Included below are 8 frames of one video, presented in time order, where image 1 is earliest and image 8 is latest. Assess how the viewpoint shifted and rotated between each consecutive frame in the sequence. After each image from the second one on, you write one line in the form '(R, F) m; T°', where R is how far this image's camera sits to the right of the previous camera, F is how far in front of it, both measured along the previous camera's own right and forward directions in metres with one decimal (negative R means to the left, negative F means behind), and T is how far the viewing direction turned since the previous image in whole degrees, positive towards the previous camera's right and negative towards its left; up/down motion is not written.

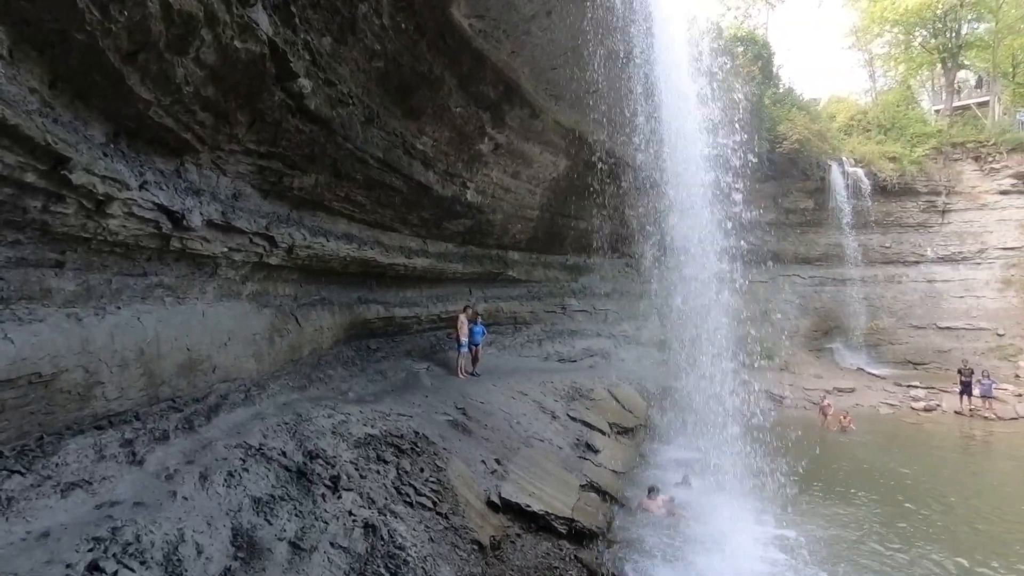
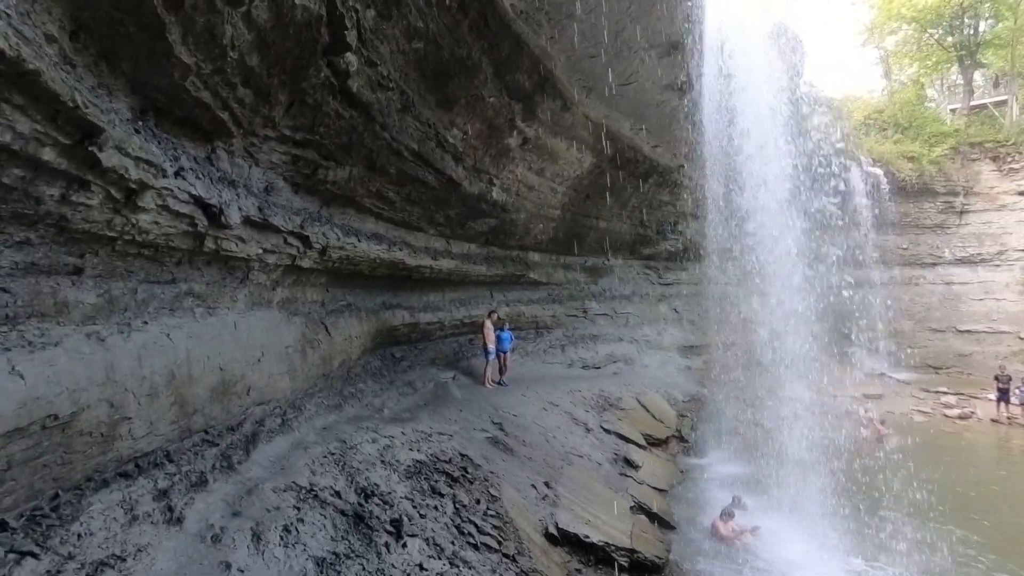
(-0.5, +0.5) m; +1°
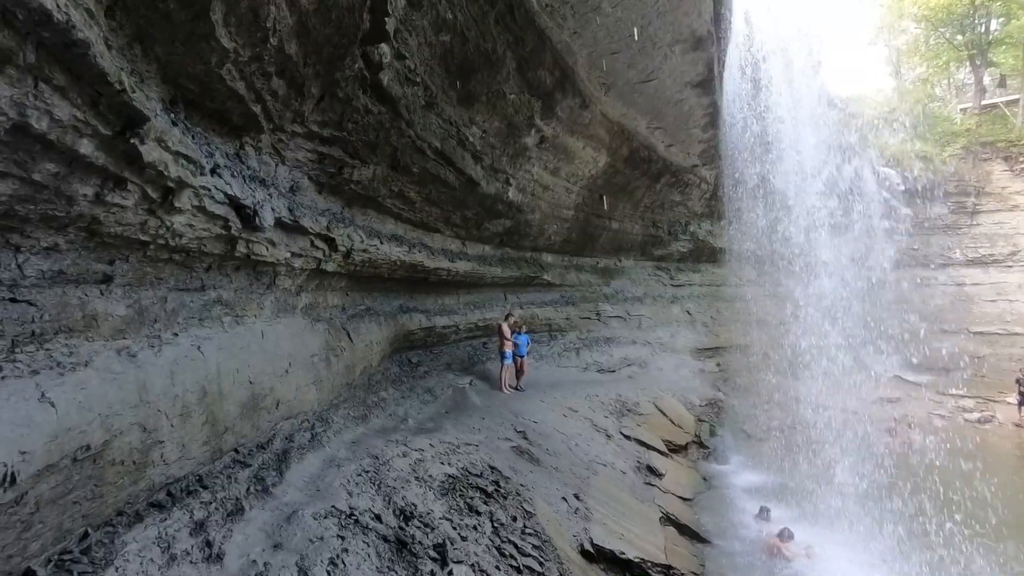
(-0.3, +0.2) m; 0°
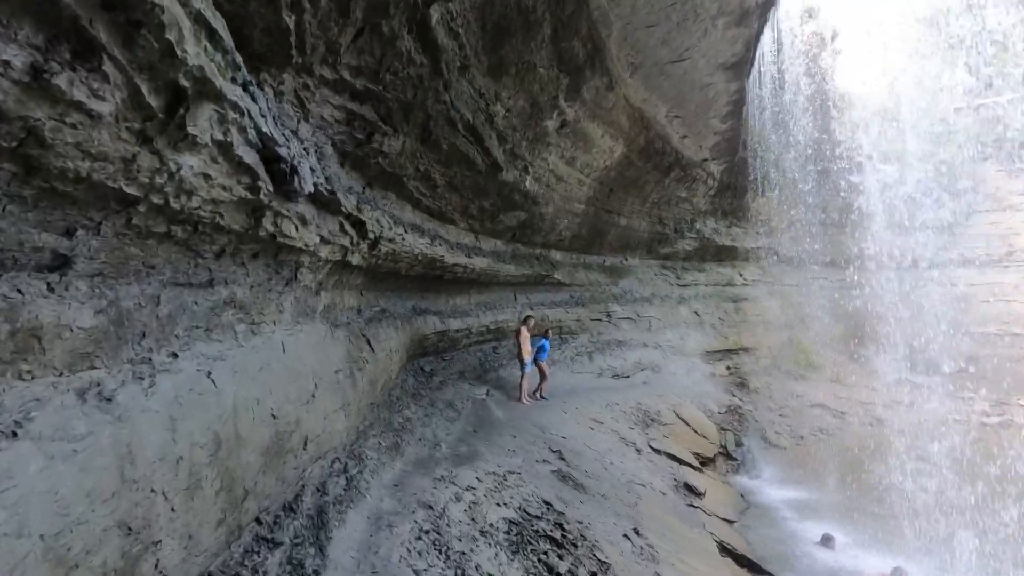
(-0.5, +0.7) m; +3°
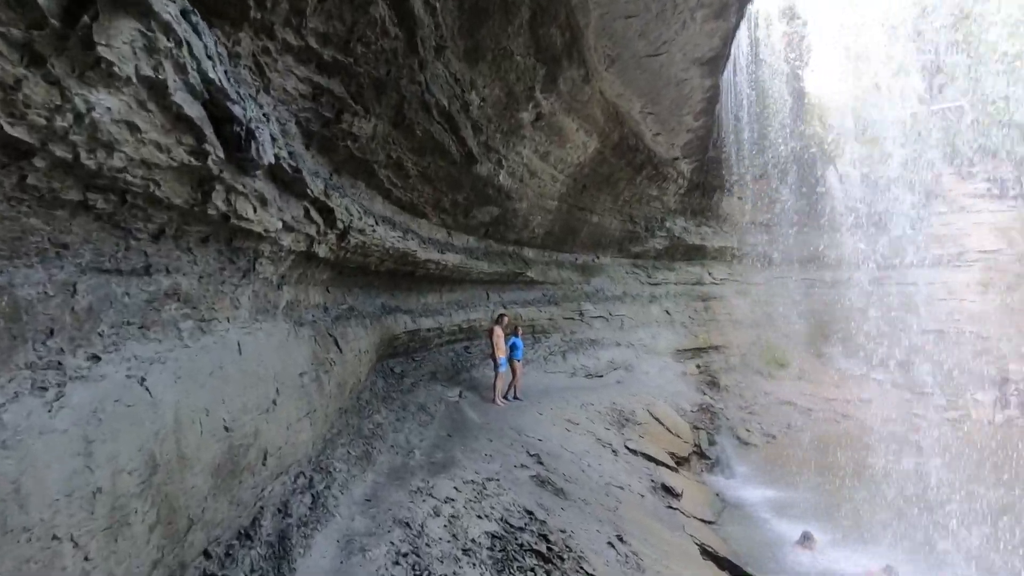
(-0.1, +0.2) m; +3°
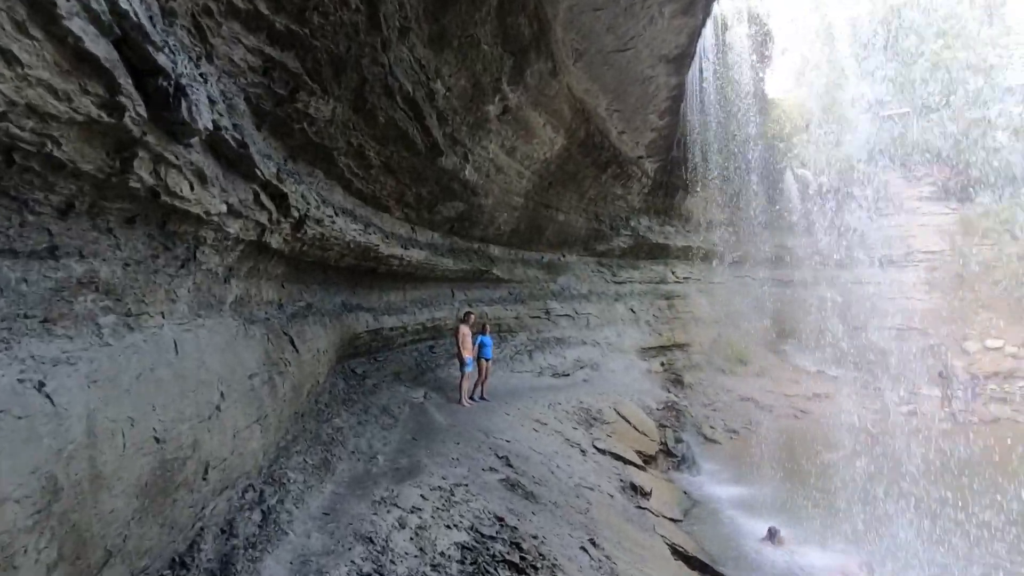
(0.0, +0.2) m; +4°
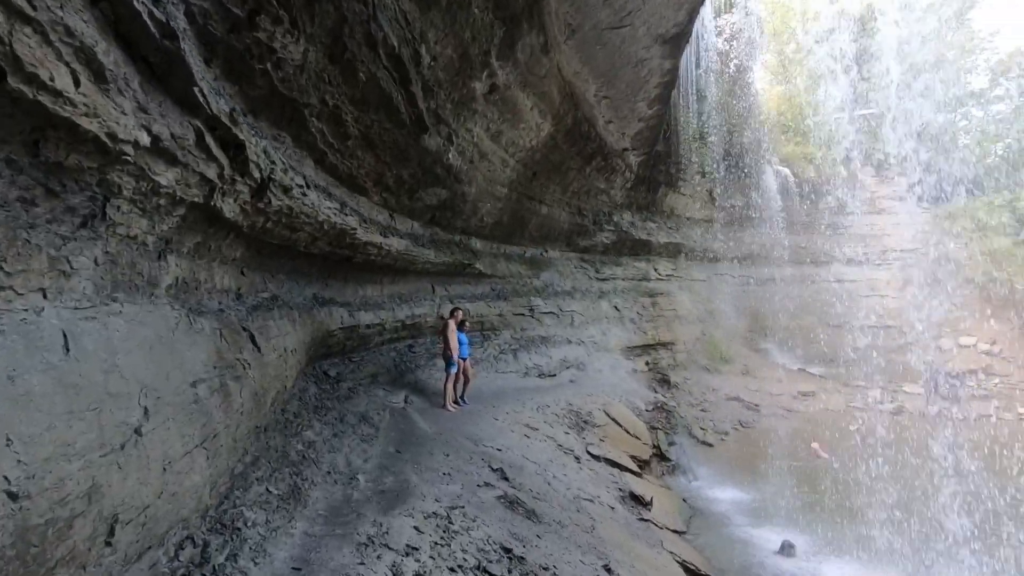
(-0.2, +0.5) m; +3°
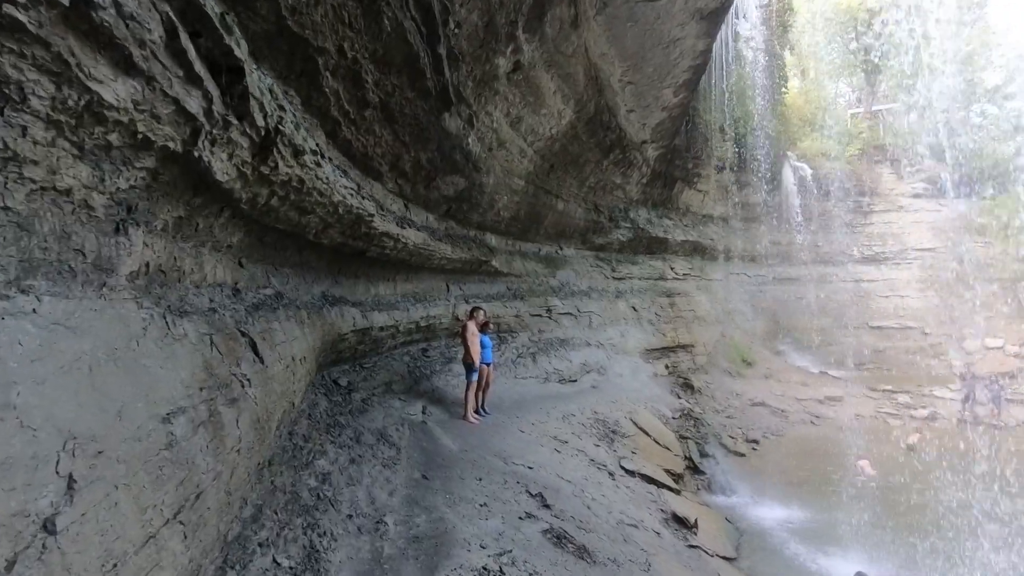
(-0.3, +0.6) m; 0°
